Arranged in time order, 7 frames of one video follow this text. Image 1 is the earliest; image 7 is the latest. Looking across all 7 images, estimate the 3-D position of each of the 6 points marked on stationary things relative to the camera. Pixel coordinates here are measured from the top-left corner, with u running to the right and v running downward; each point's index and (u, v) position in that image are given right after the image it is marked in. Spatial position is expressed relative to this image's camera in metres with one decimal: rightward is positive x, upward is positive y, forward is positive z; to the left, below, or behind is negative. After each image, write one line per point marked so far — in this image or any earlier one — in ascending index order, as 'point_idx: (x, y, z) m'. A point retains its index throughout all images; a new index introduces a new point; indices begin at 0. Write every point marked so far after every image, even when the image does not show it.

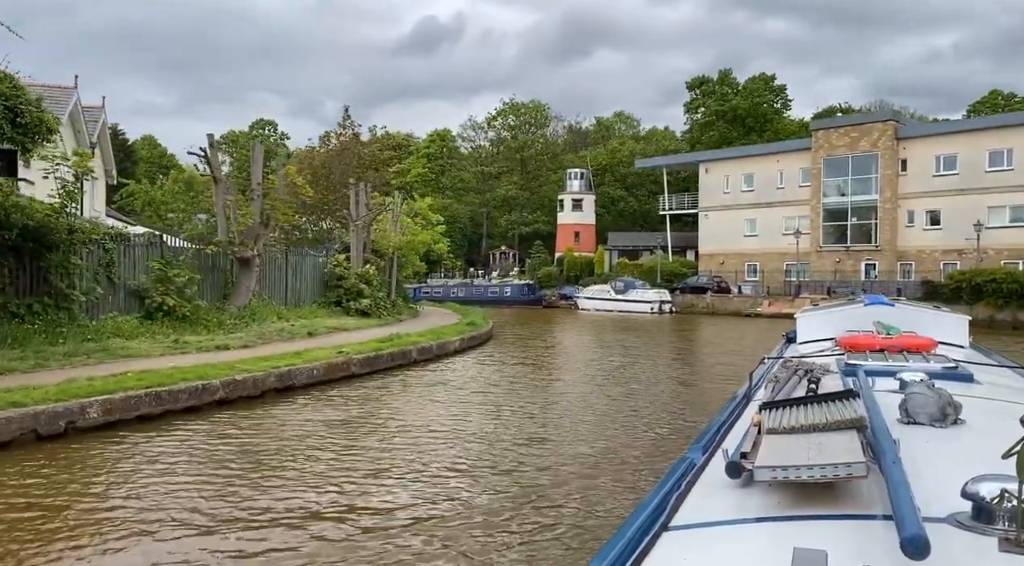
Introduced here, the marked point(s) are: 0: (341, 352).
0: (-3.2, -1.3, +14.1) m
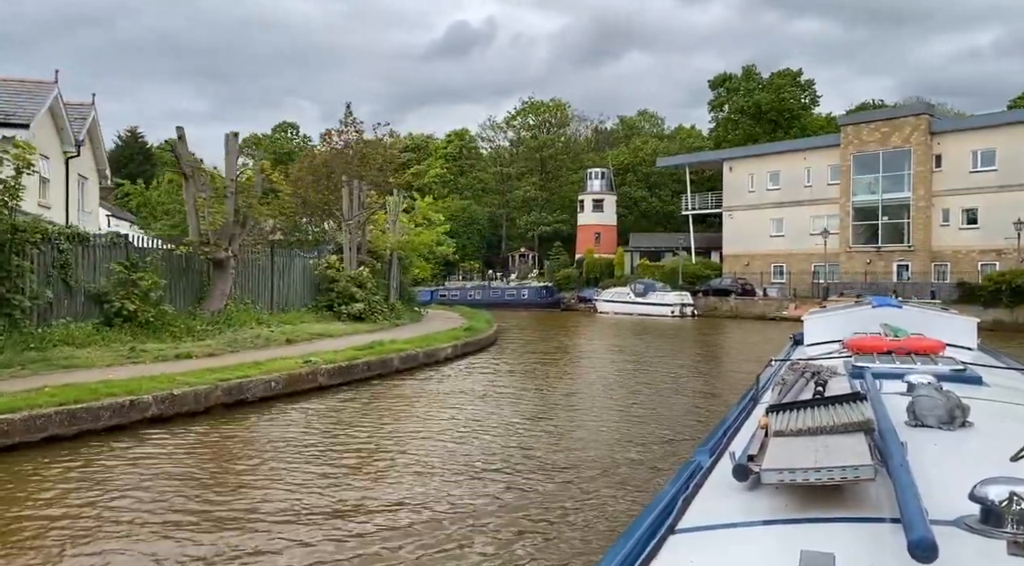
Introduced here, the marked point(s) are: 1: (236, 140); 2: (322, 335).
0: (-3.5, -1.3, +12.9) m
1: (-5.7, +3.0, +15.7) m
2: (-4.4, -1.2, +17.7) m
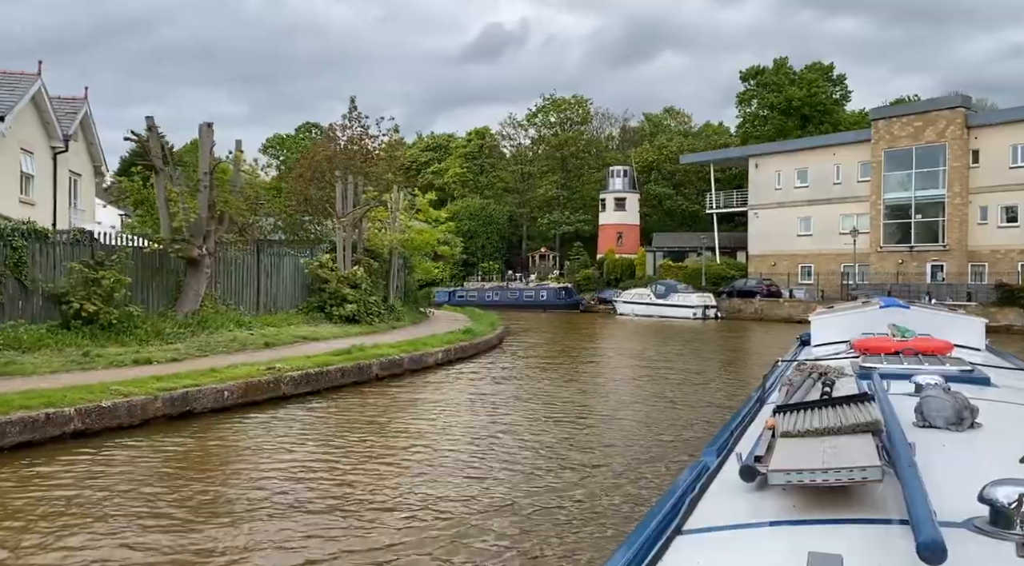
0: (-3.8, -1.3, +11.9) m
1: (-5.9, +3.0, +14.7) m
2: (-4.5, -1.2, +16.7) m
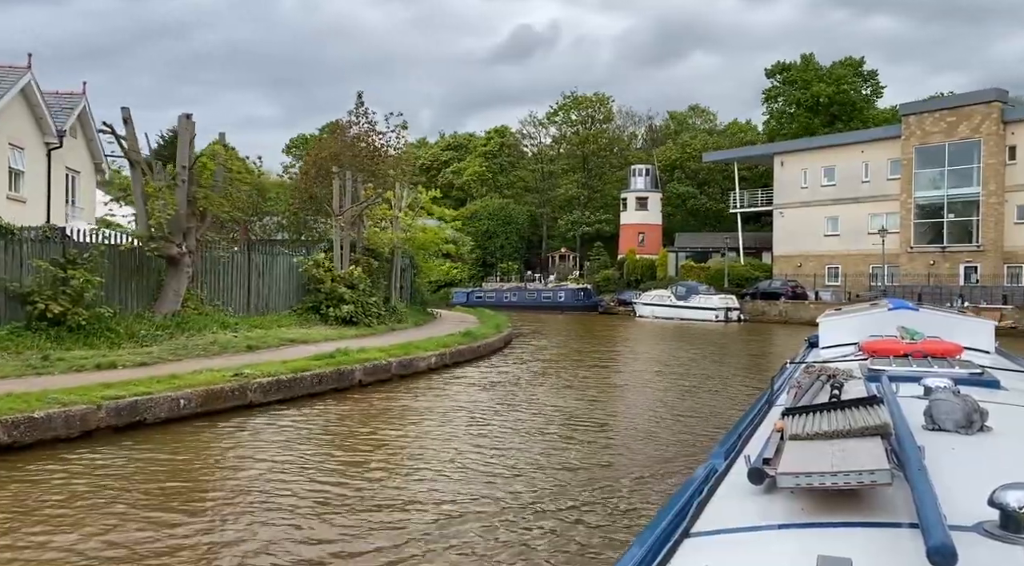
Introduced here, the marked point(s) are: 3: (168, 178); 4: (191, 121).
0: (-4.0, -1.3, +11.1) m
1: (-6.0, +3.0, +14.0) m
2: (-4.6, -1.2, +15.9) m
3: (-6.8, +2.1, +15.1) m
4: (-5.9, +3.0, +14.0) m
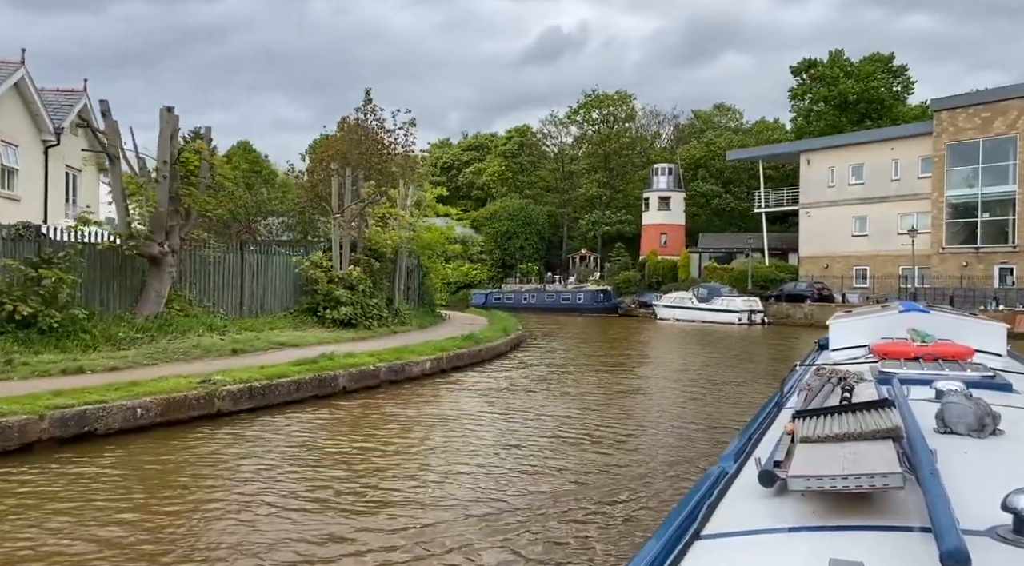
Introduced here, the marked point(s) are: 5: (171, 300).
0: (-4.2, -1.3, +10.4) m
1: (-6.0, +3.0, +13.4) m
2: (-4.6, -1.2, +15.2) m
3: (-6.9, +2.1, +14.5) m
4: (-6.0, +3.0, +13.3) m
5: (-6.7, -0.3, +14.9) m
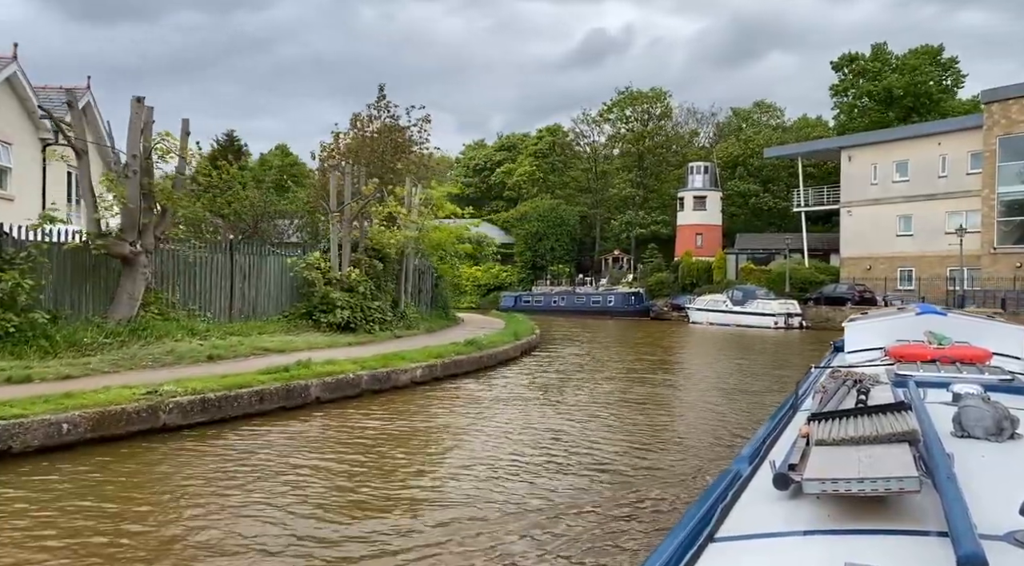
0: (-4.5, -1.4, +9.5) m
1: (-6.2, +3.0, +12.6) m
2: (-4.6, -1.3, +14.4) m
3: (-6.9, +2.1, +13.8) m
4: (-6.1, +3.0, +12.6) m
5: (-6.8, -0.4, +14.1) m
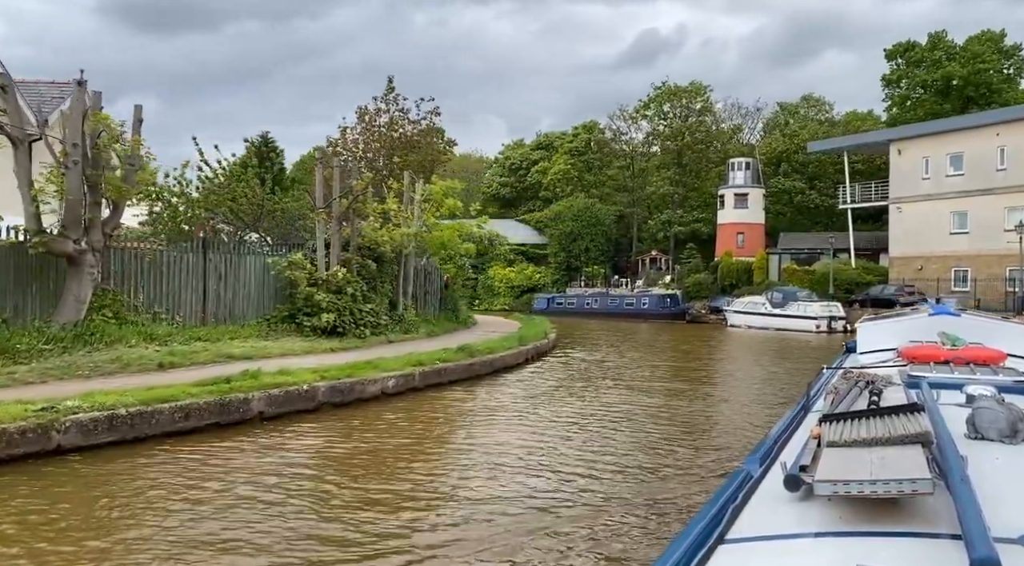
0: (-5.0, -1.4, +8.4) m
1: (-6.5, +2.9, +11.6) m
2: (-4.9, -1.3, +13.2) m
3: (-7.2, +2.0, +12.8) m
4: (-6.5, +2.9, +11.5) m
5: (-7.1, -0.4, +13.1) m
